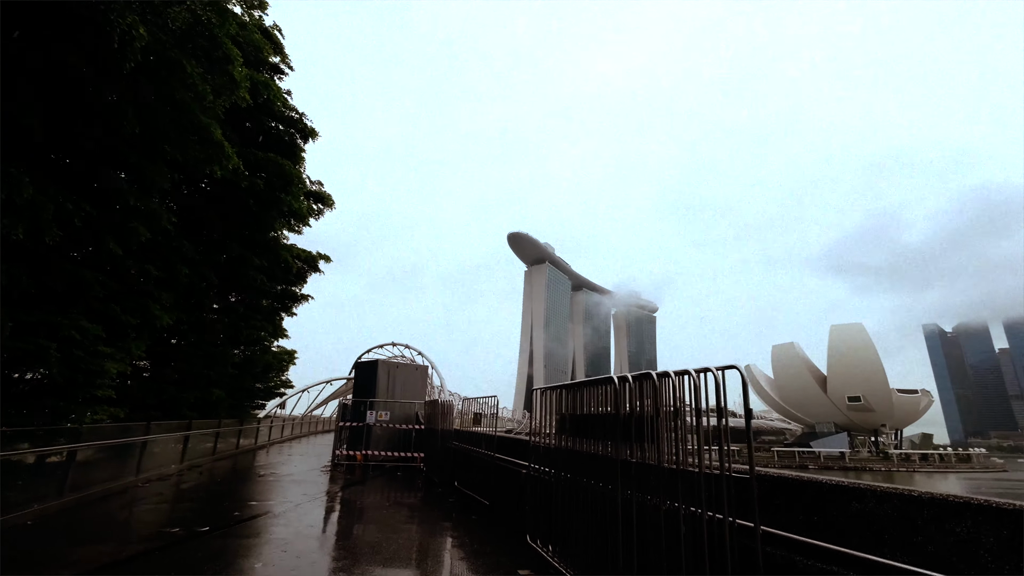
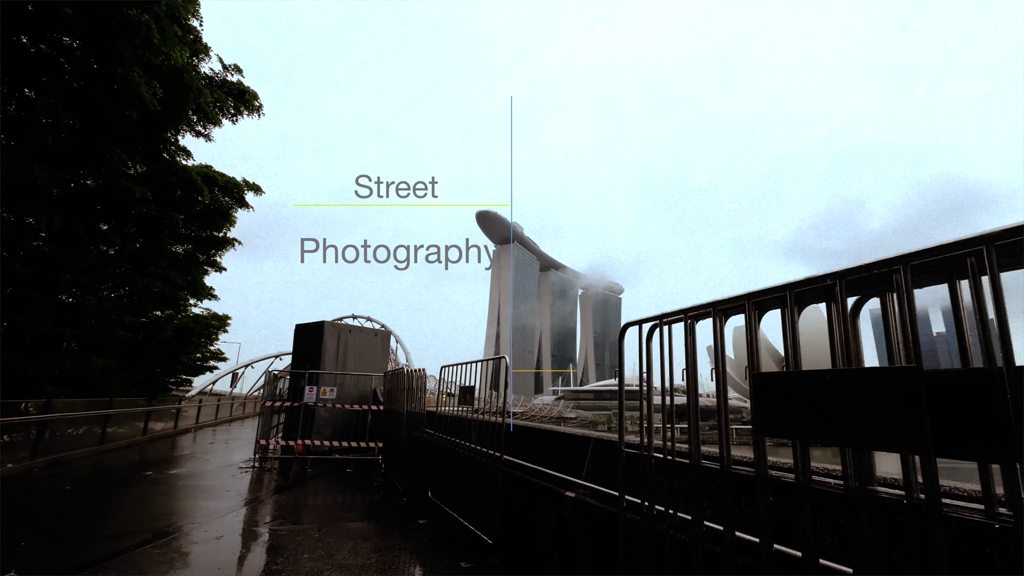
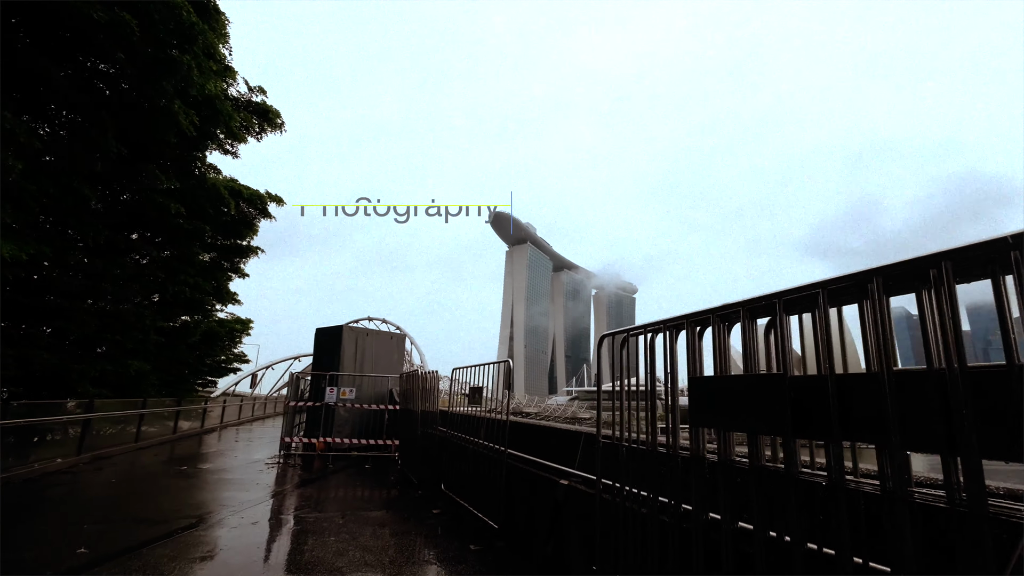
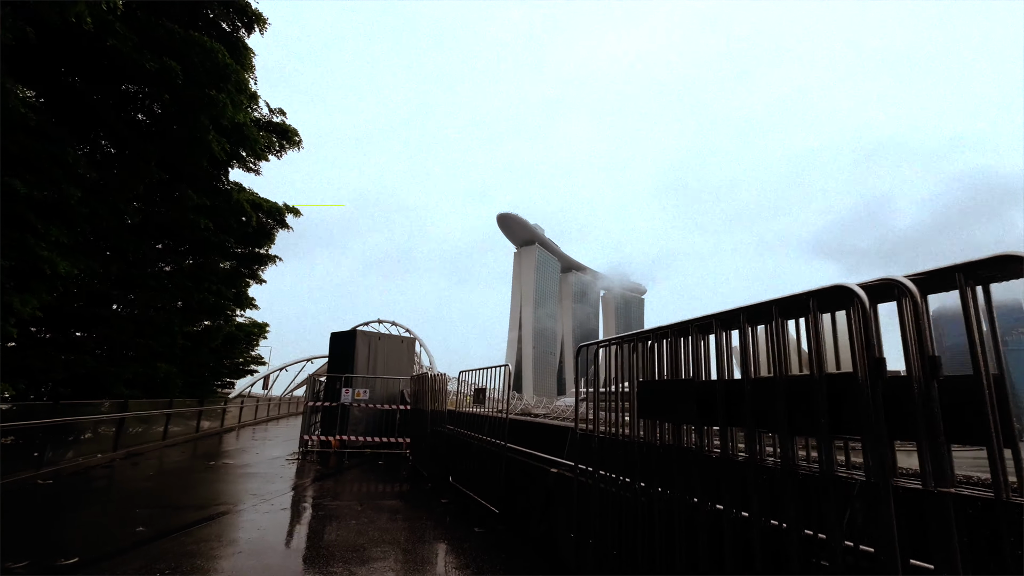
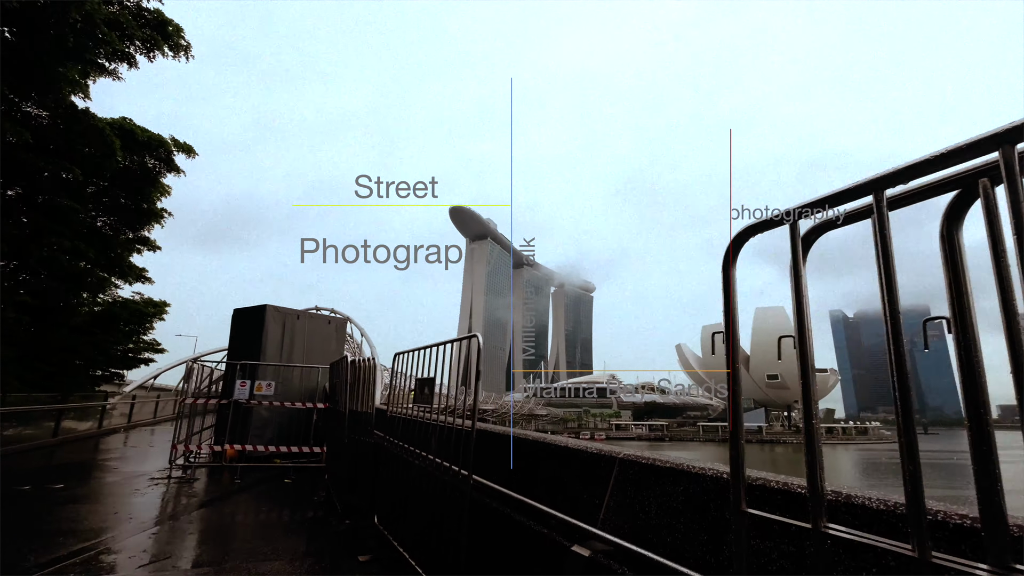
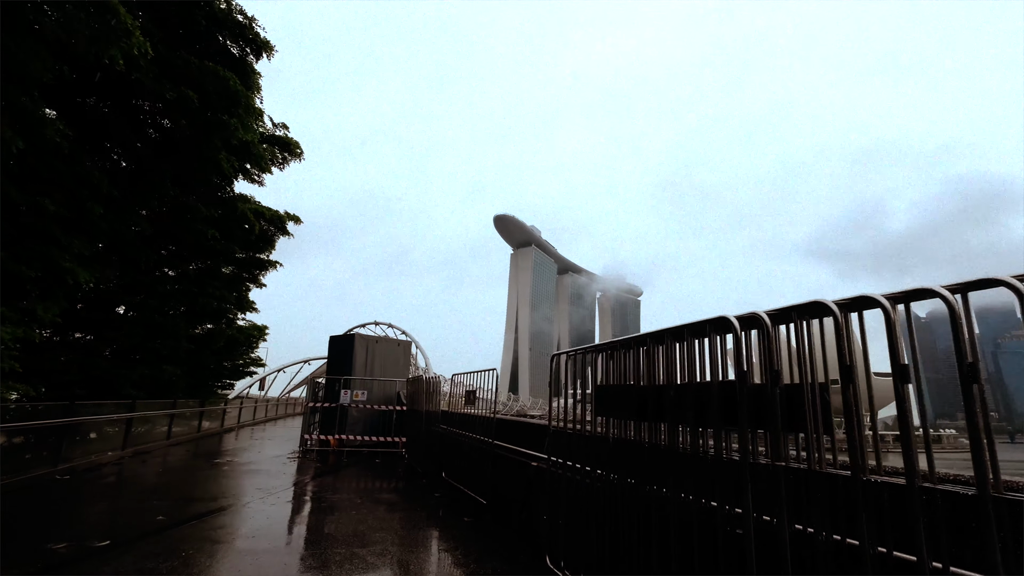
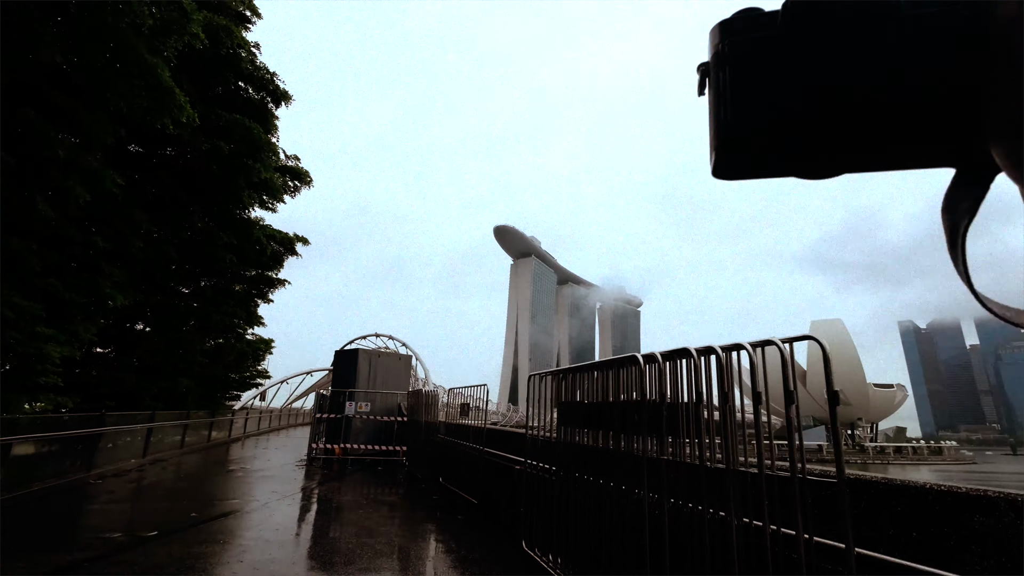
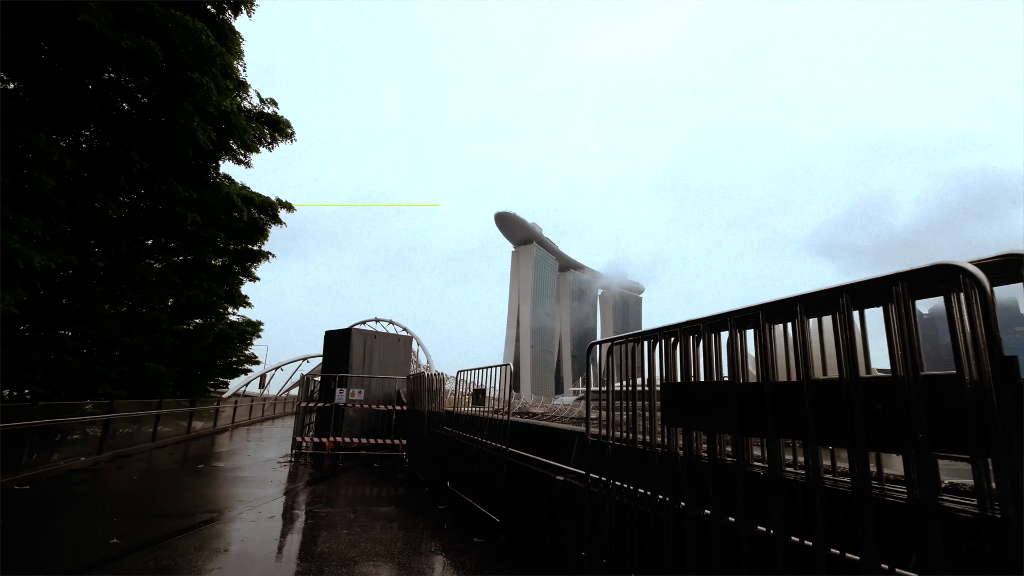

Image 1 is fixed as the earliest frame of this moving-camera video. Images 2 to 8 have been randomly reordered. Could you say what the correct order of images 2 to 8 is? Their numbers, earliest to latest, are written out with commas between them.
7, 6, 4, 8, 3, 2, 5
